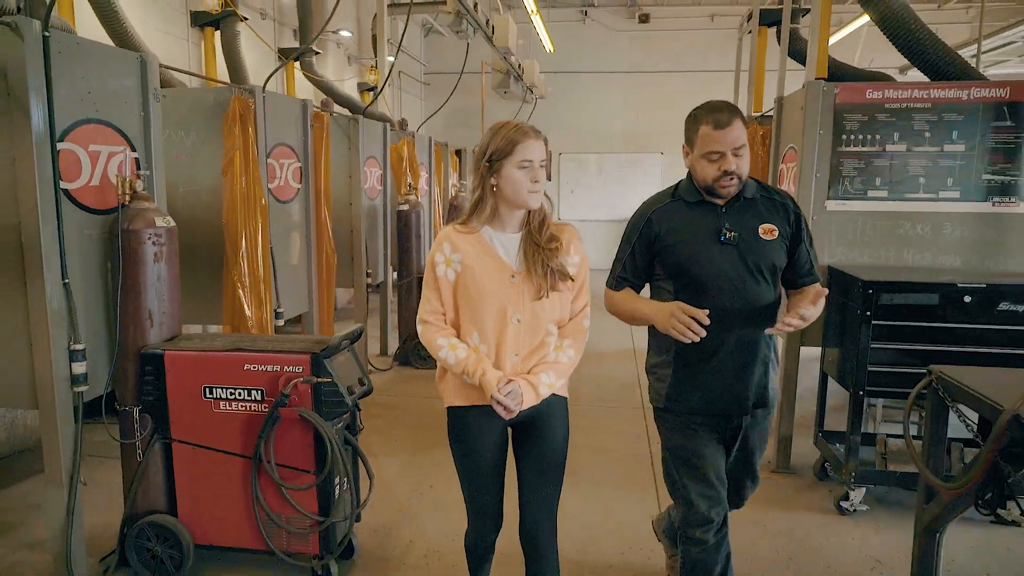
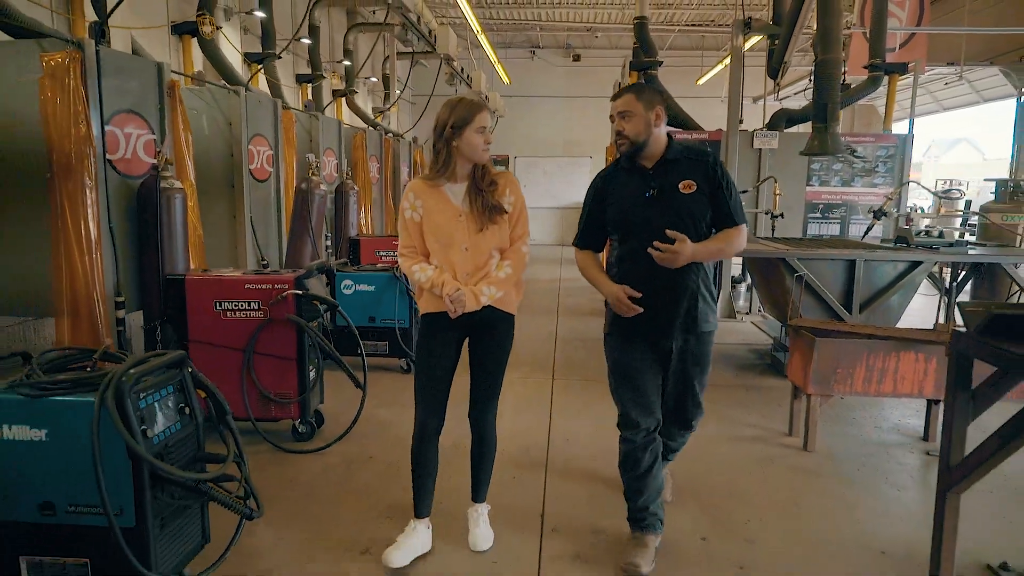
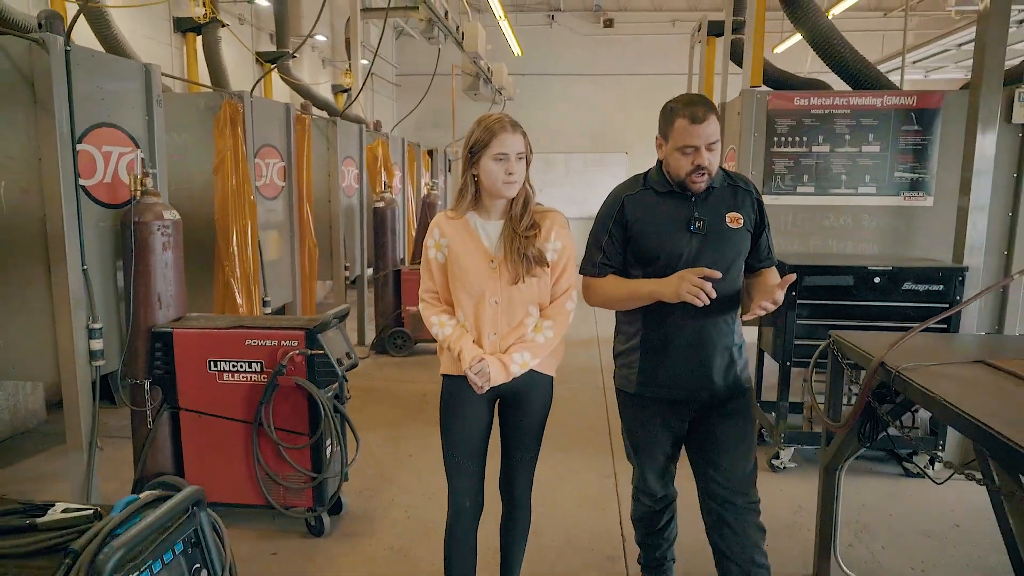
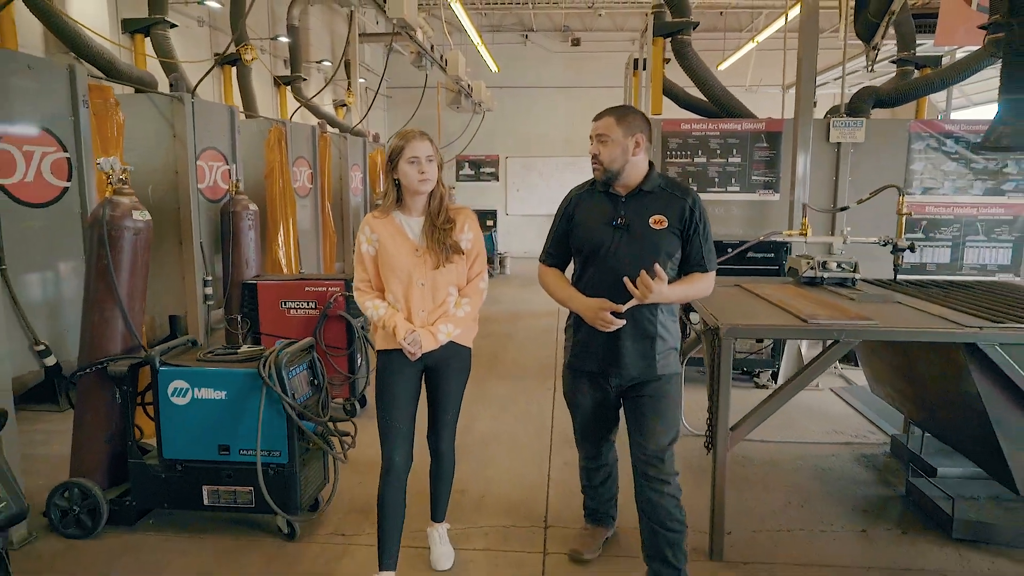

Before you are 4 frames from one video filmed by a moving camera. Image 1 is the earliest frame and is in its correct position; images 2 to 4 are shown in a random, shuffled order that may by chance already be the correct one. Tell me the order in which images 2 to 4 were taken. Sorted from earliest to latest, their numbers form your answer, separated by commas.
3, 4, 2
